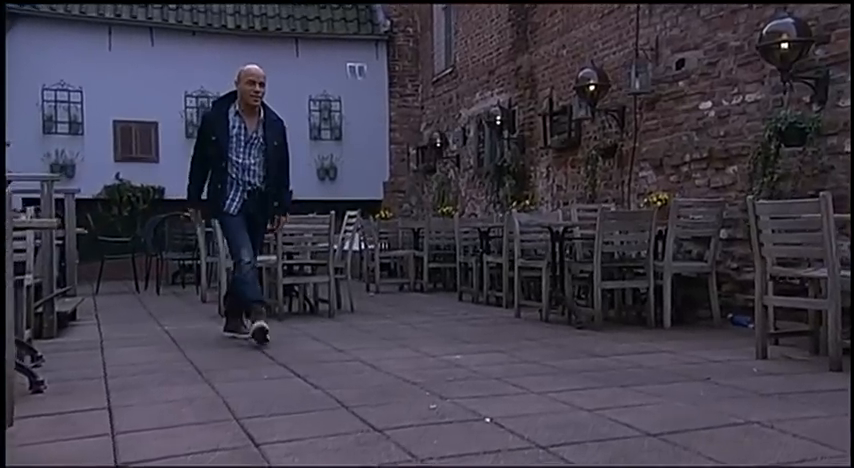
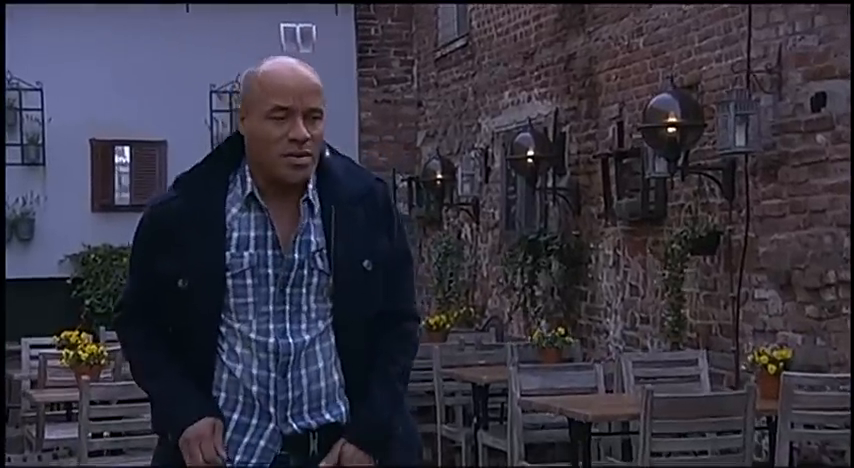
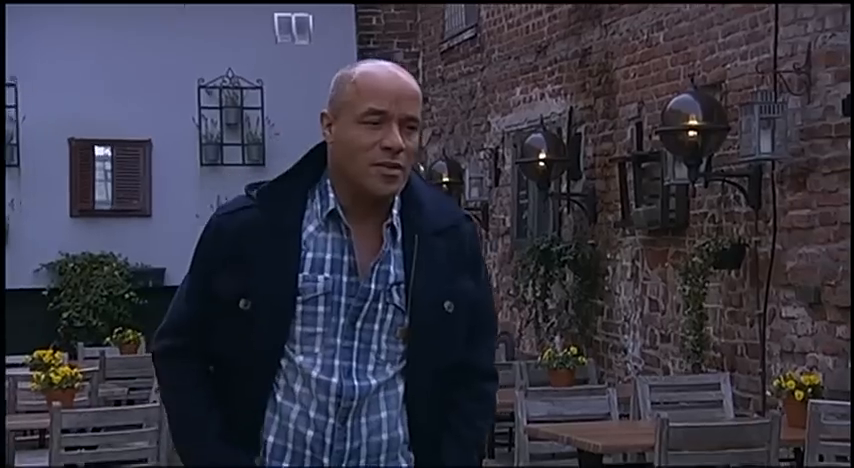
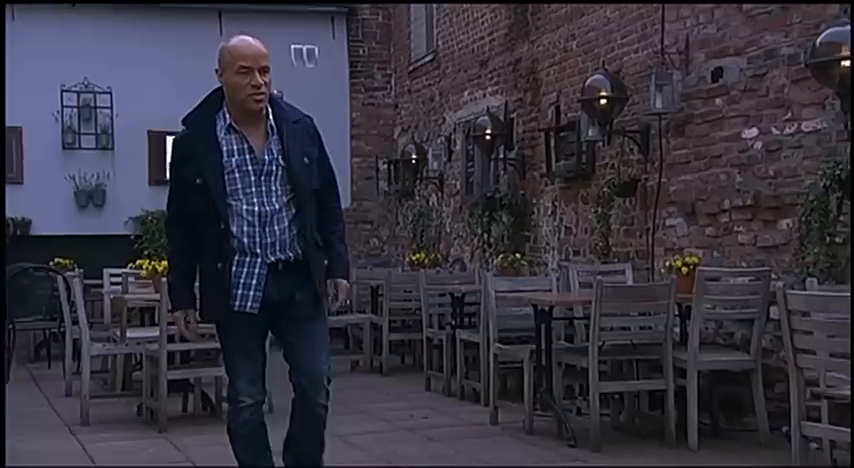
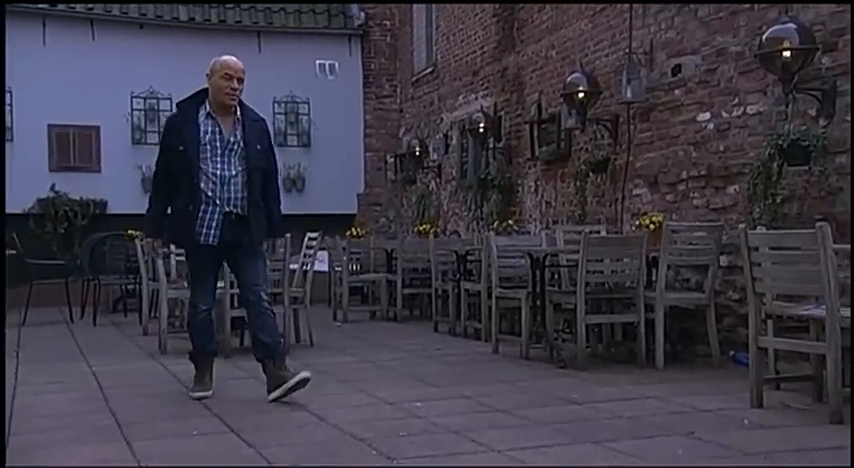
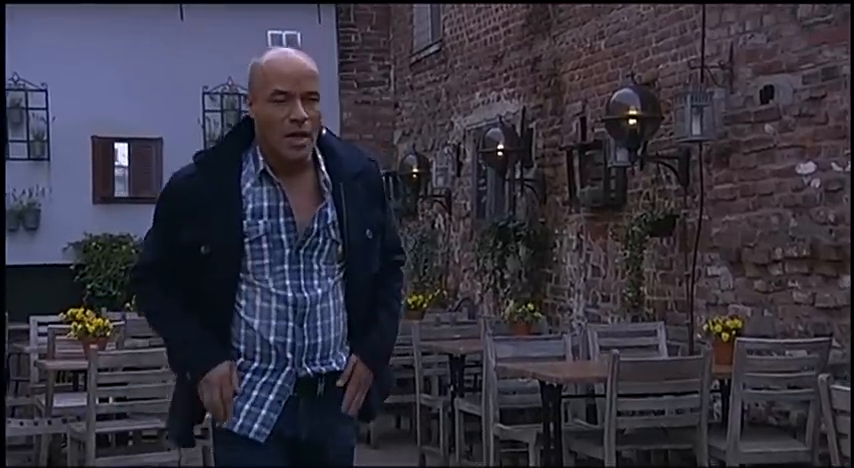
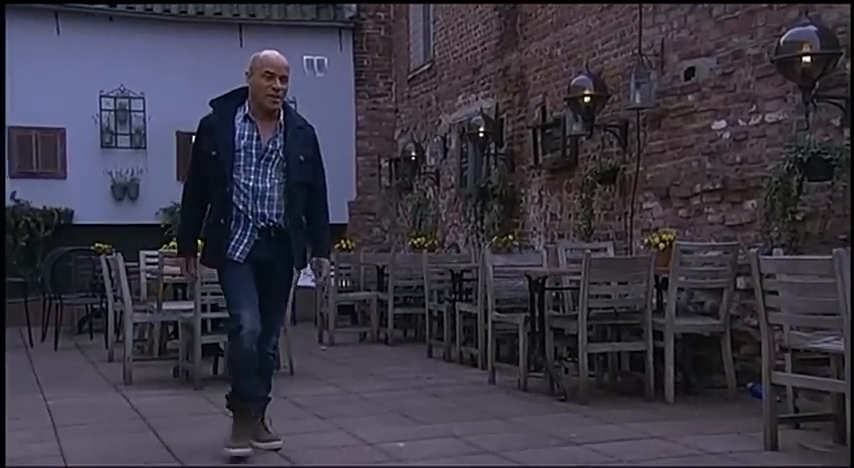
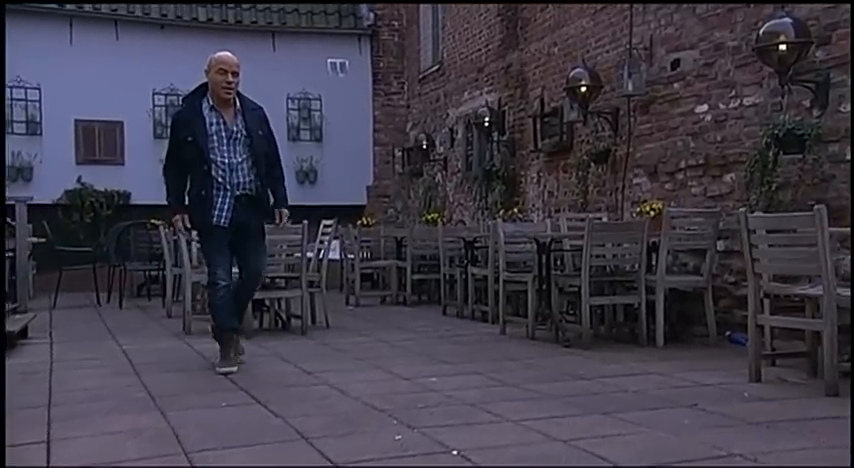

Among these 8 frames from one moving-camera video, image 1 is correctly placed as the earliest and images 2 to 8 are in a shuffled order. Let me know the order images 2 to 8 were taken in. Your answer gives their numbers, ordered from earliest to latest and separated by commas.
8, 5, 7, 4, 6, 2, 3
